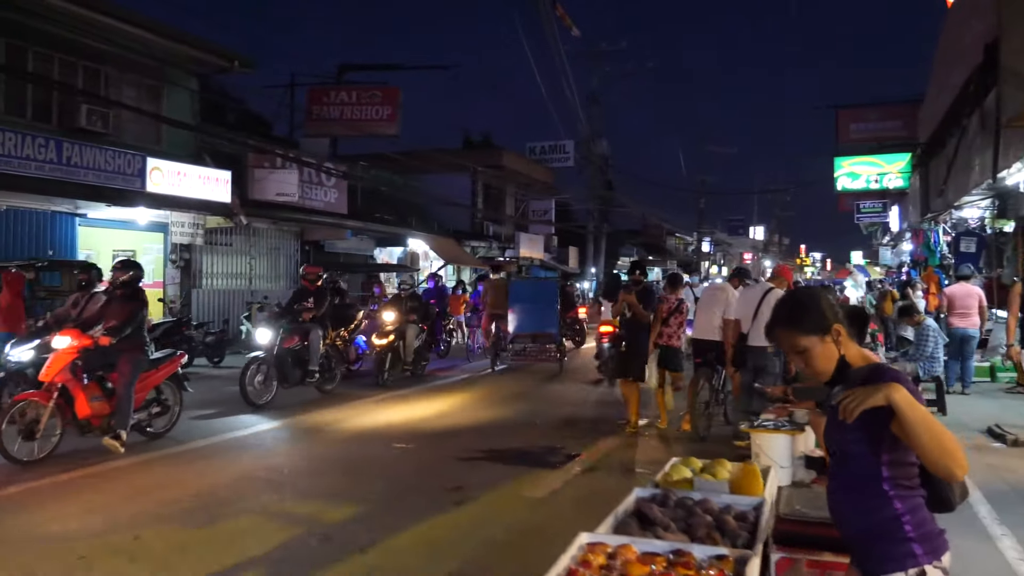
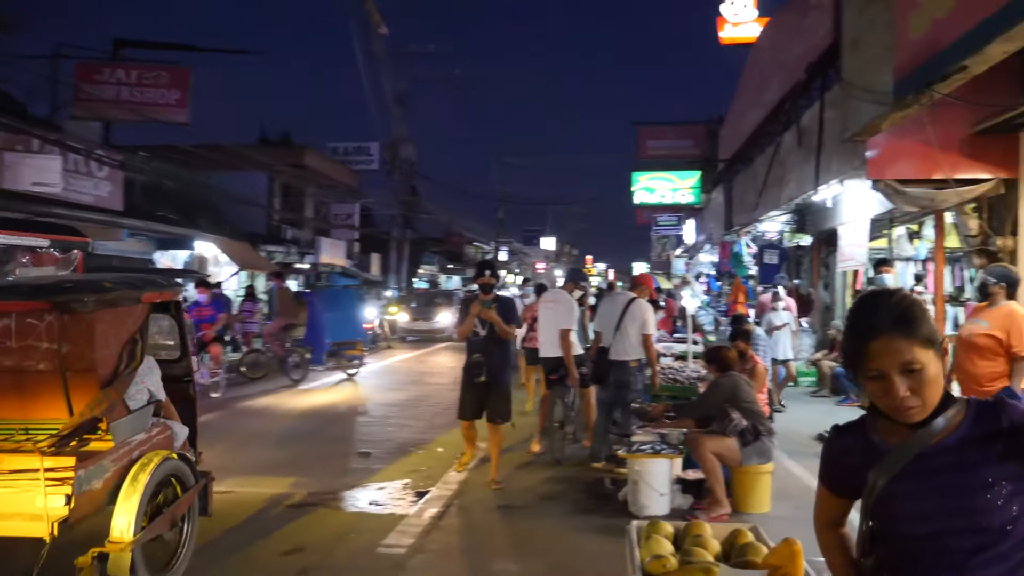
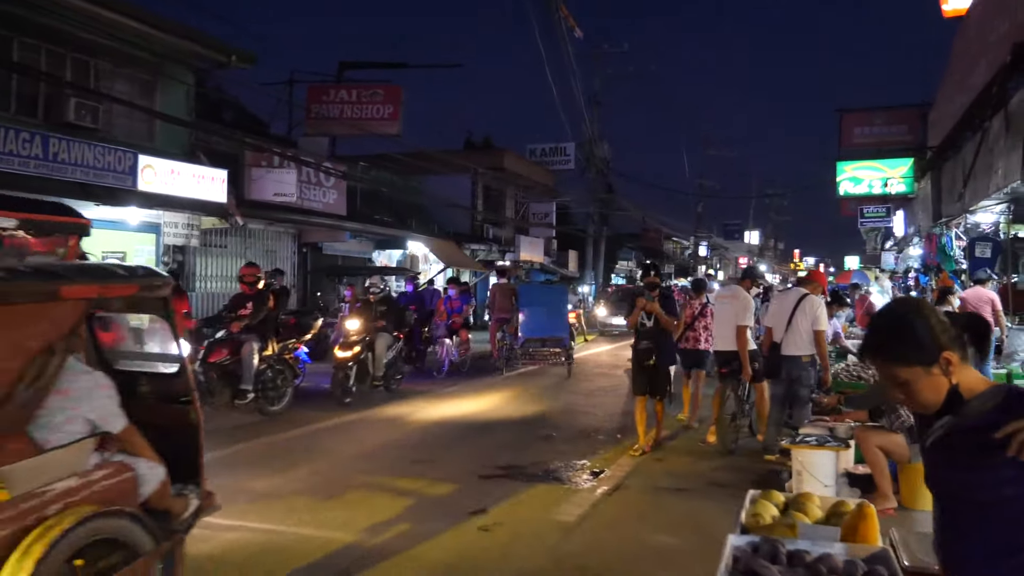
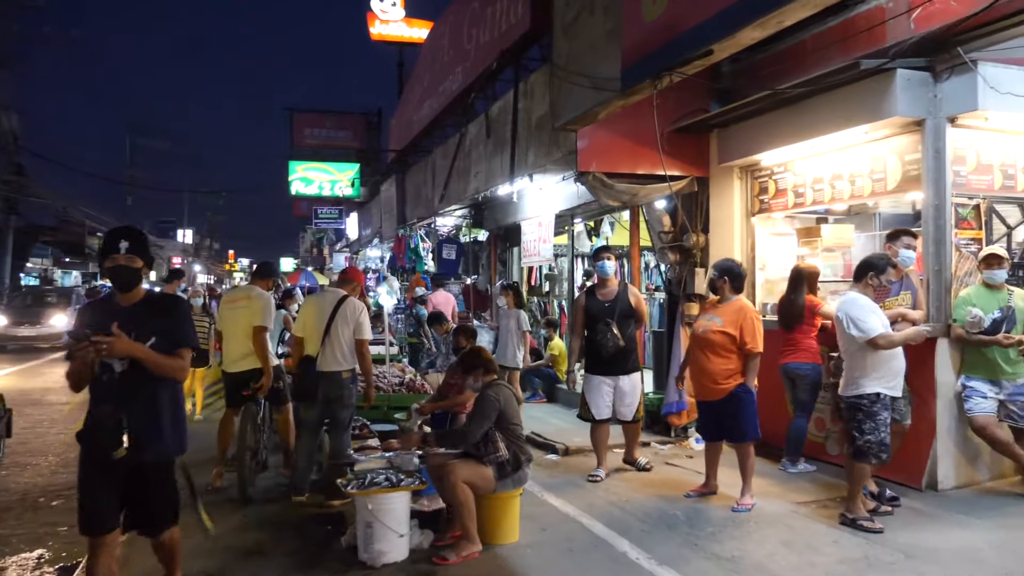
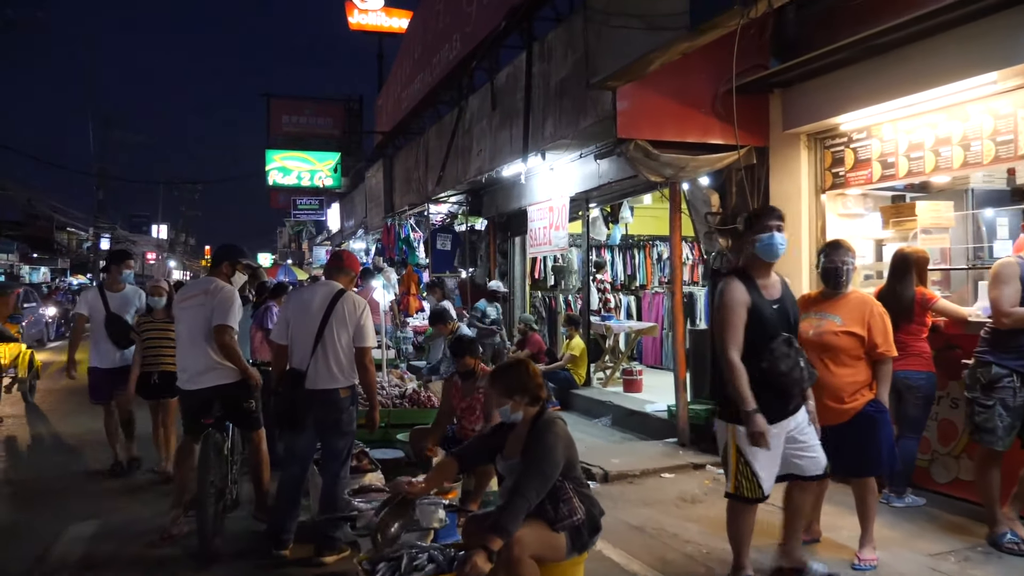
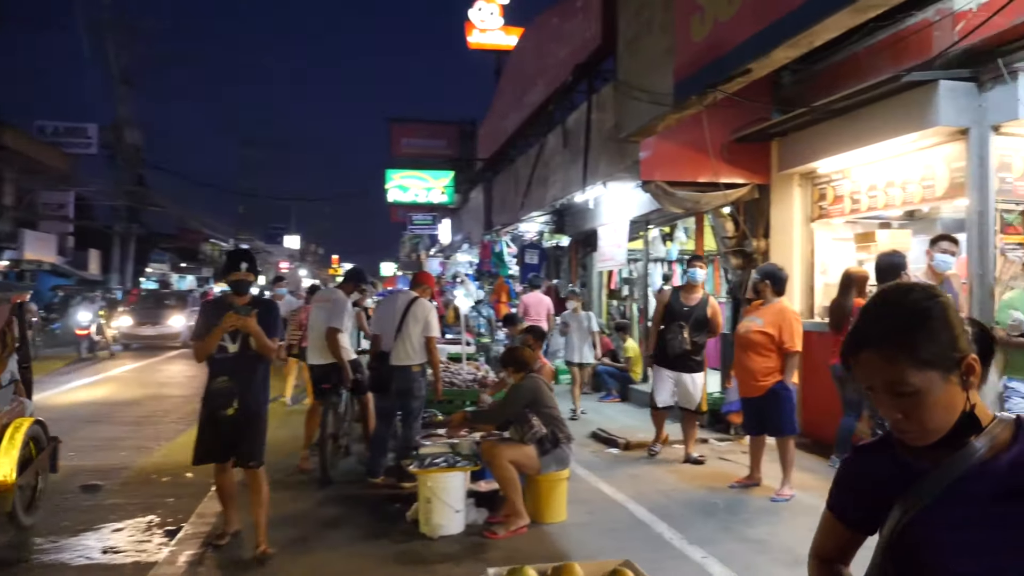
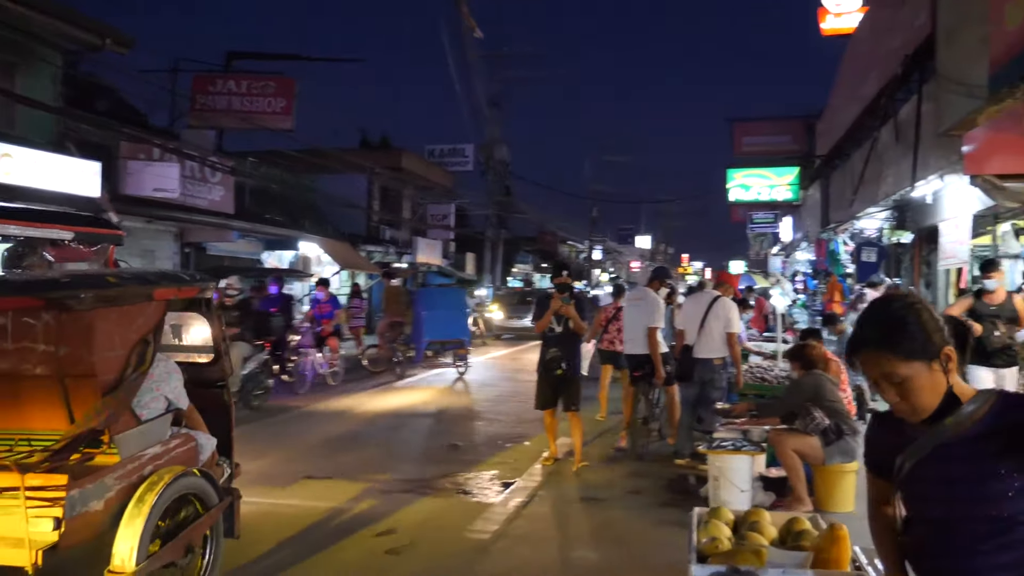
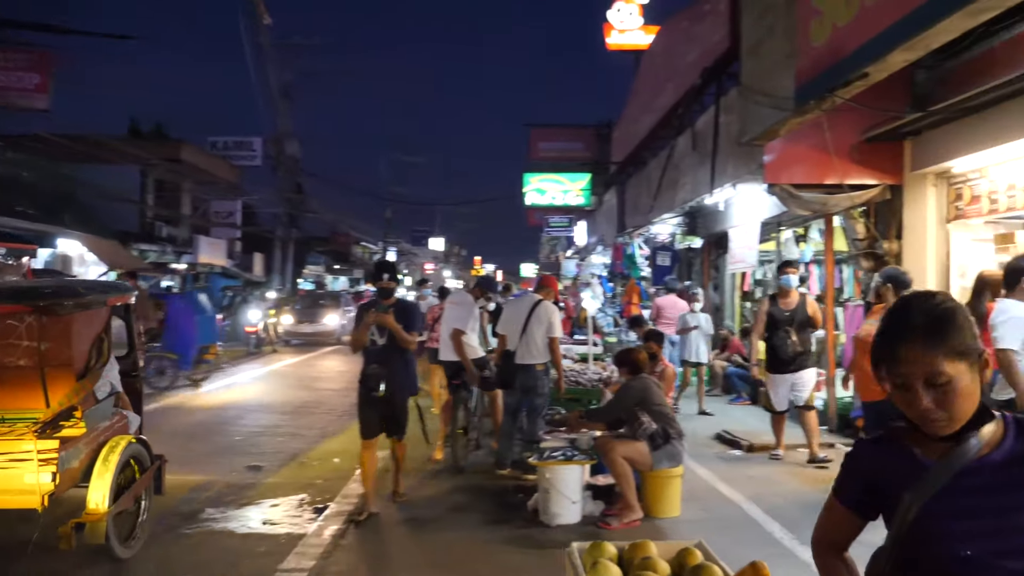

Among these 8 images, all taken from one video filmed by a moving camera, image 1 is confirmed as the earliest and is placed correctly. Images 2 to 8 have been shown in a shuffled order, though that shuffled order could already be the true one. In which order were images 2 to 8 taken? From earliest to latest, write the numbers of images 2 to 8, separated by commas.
3, 7, 2, 8, 6, 4, 5
